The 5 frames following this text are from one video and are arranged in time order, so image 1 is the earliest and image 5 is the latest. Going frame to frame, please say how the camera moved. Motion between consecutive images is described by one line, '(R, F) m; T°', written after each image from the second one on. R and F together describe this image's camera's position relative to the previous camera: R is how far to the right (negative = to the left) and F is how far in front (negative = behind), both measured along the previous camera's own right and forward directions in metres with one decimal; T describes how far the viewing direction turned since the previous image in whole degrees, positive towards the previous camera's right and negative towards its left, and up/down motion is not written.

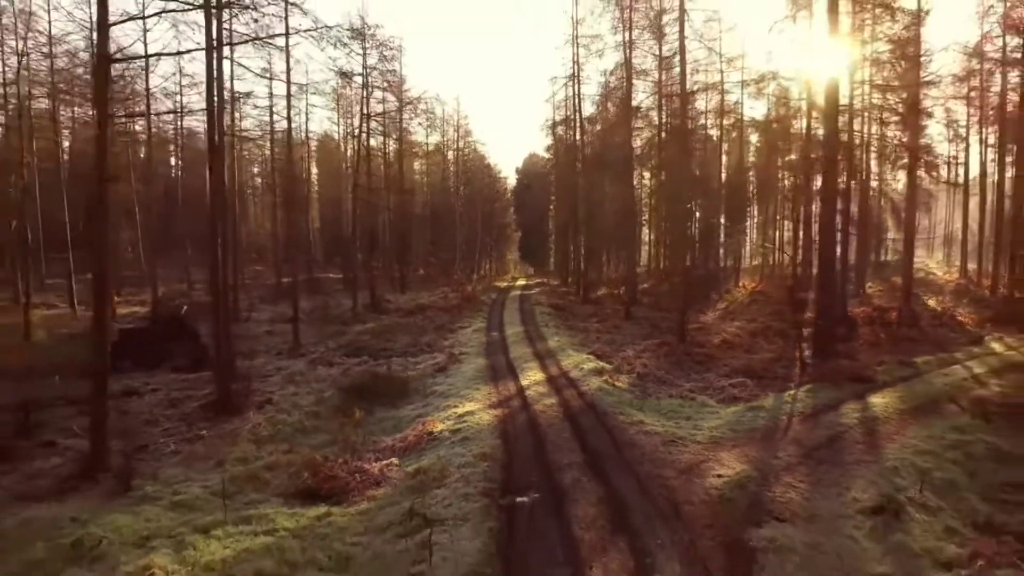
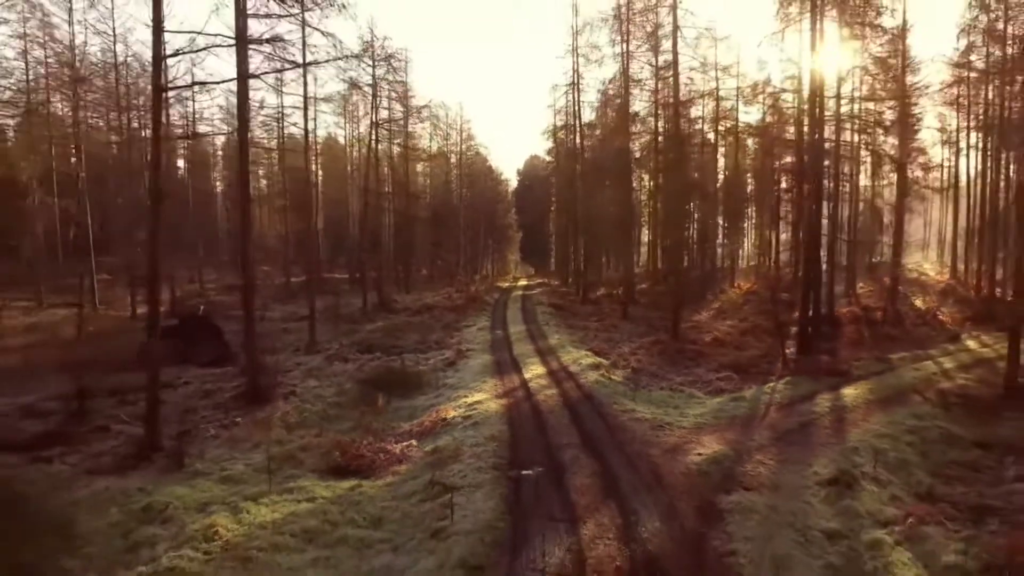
(-0.1, -1.2) m; 0°
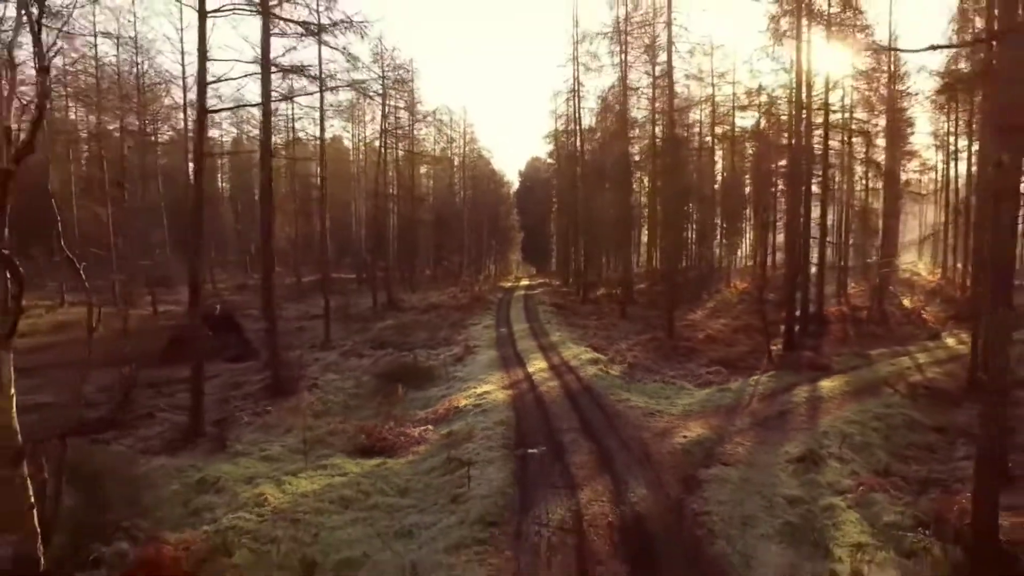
(-0.1, -1.2) m; 0°
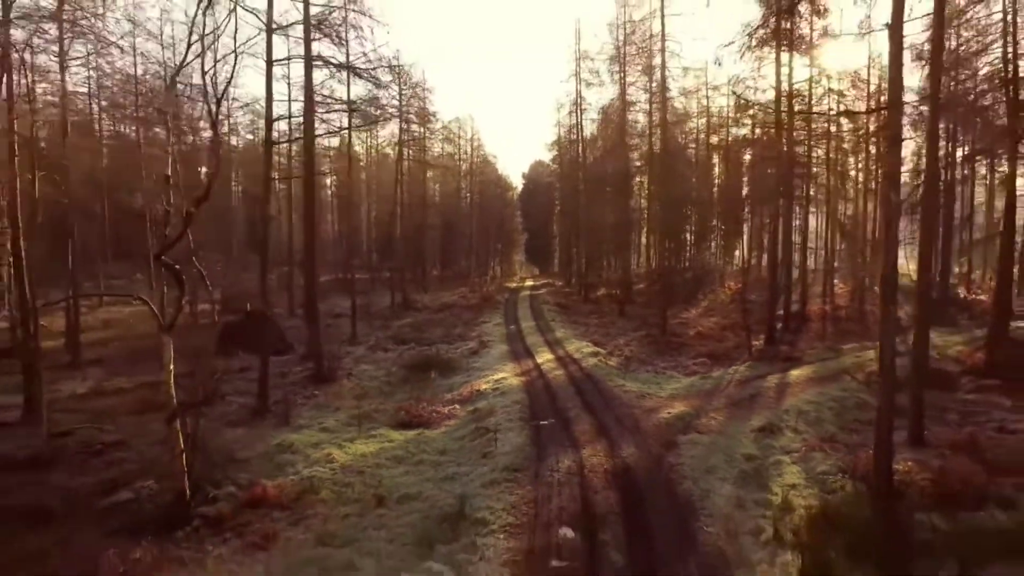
(-0.3, -2.4) m; 0°
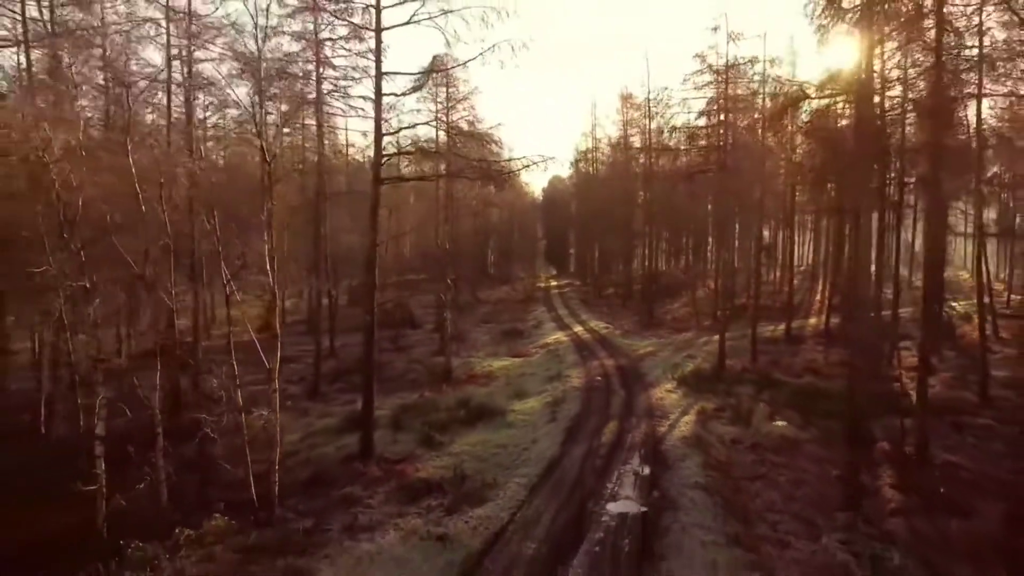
(-2.0, -14.1) m; -1°
